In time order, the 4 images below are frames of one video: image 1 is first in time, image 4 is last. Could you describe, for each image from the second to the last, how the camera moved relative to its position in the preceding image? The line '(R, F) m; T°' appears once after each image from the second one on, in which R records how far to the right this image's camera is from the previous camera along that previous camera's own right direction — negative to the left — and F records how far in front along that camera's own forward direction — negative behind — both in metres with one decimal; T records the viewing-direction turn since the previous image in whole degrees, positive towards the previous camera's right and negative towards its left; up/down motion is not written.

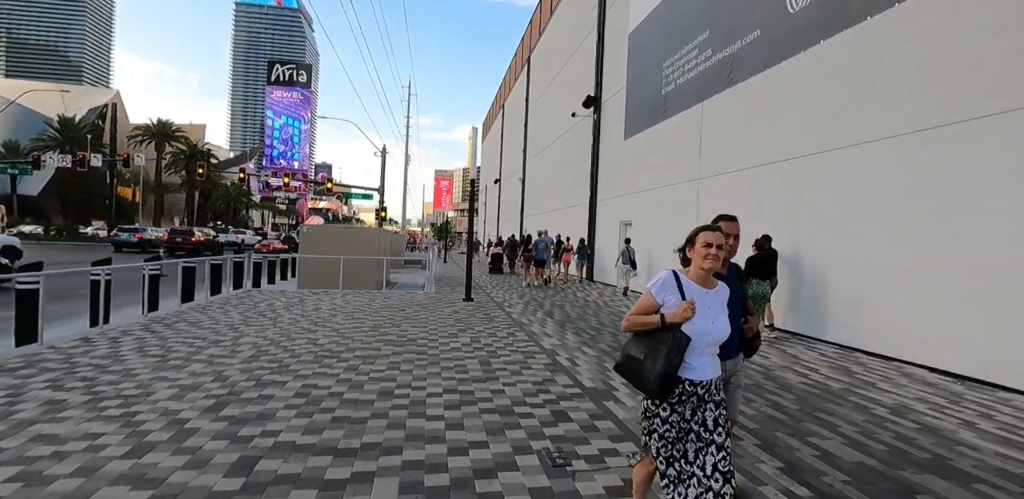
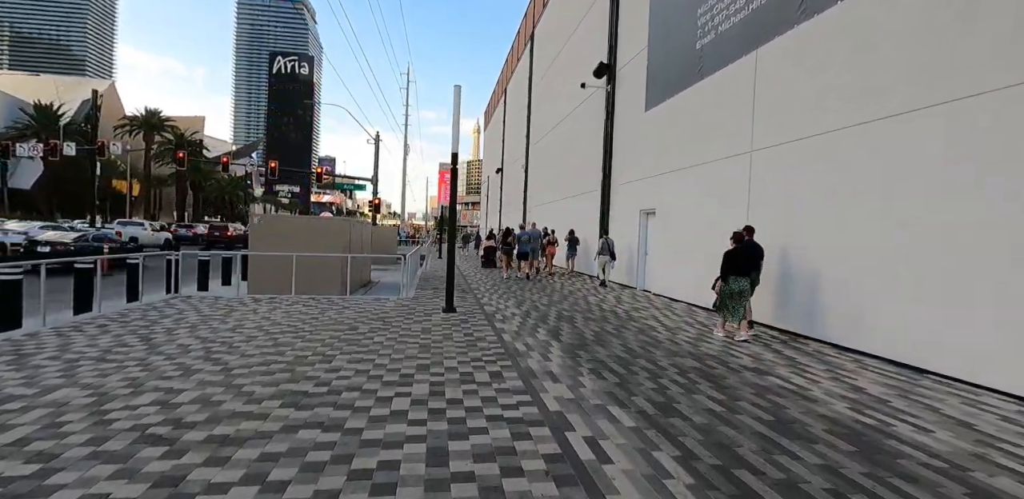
(+0.2, +2.4) m; -1°
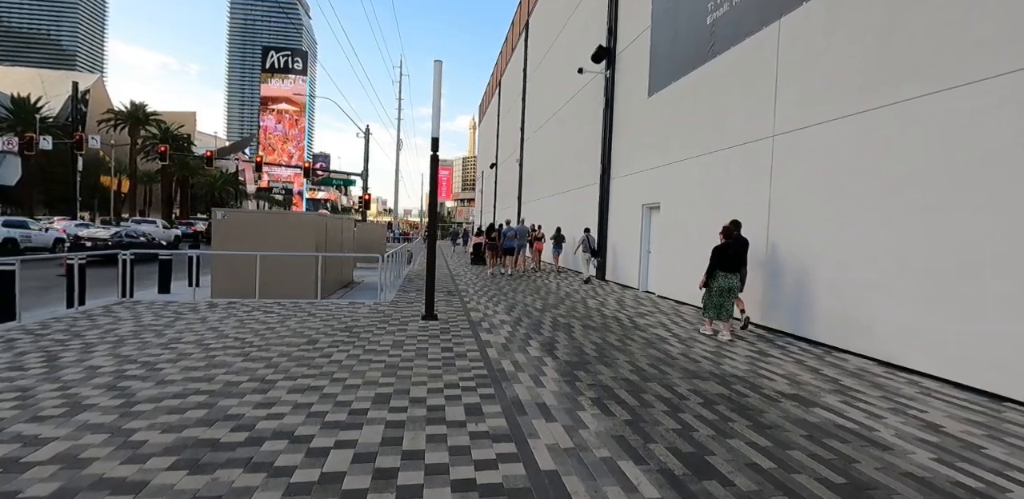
(+0.1, +1.0) m; +1°
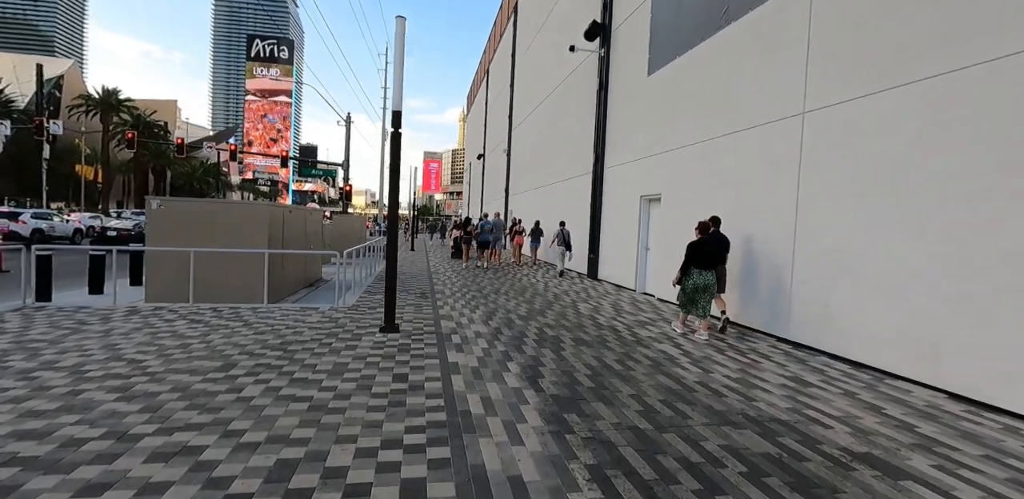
(+0.2, +1.2) m; +1°
